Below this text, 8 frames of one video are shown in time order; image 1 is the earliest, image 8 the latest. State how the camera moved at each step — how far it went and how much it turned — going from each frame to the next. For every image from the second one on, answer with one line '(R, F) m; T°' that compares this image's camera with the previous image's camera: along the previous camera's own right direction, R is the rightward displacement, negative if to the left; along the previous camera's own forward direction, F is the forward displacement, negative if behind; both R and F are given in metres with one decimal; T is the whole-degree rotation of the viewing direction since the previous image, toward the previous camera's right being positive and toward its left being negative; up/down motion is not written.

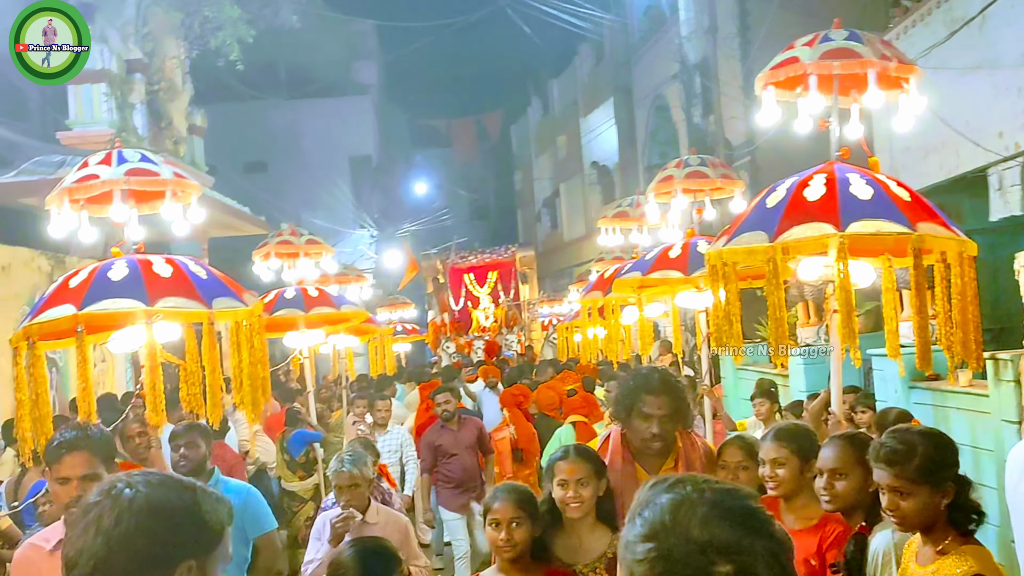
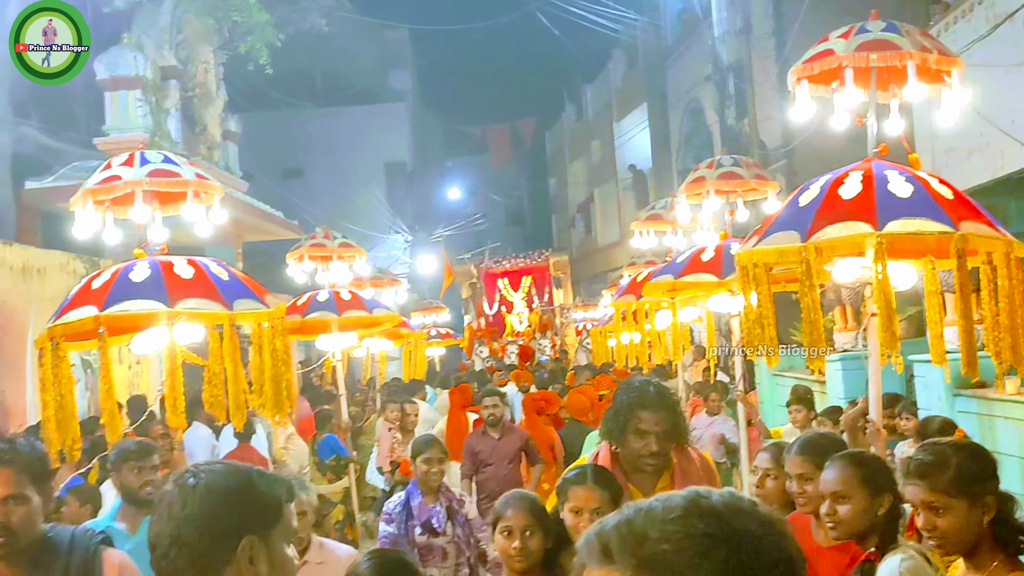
(+0.1, +0.1) m; -3°
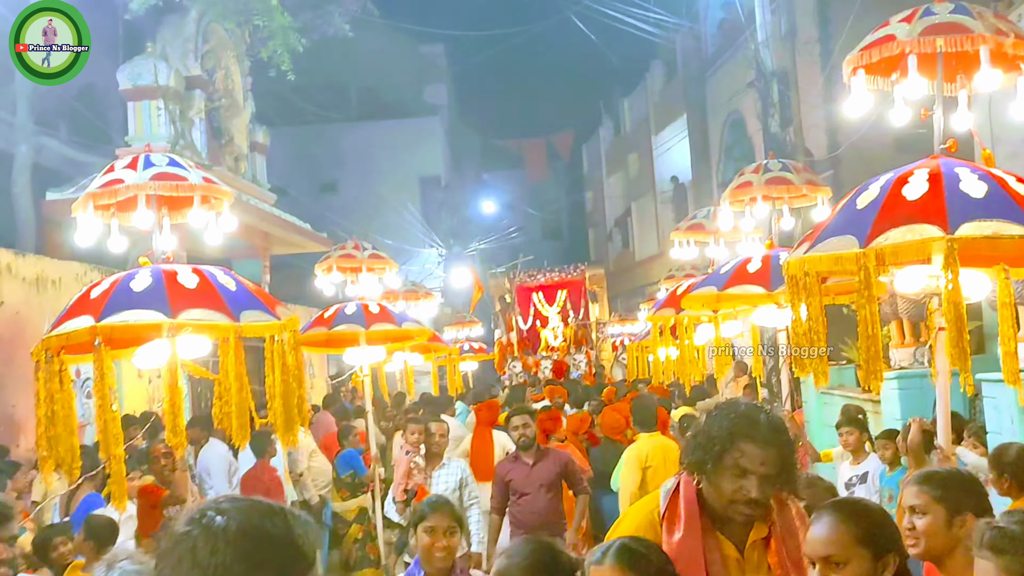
(+0.1, +0.4) m; -3°
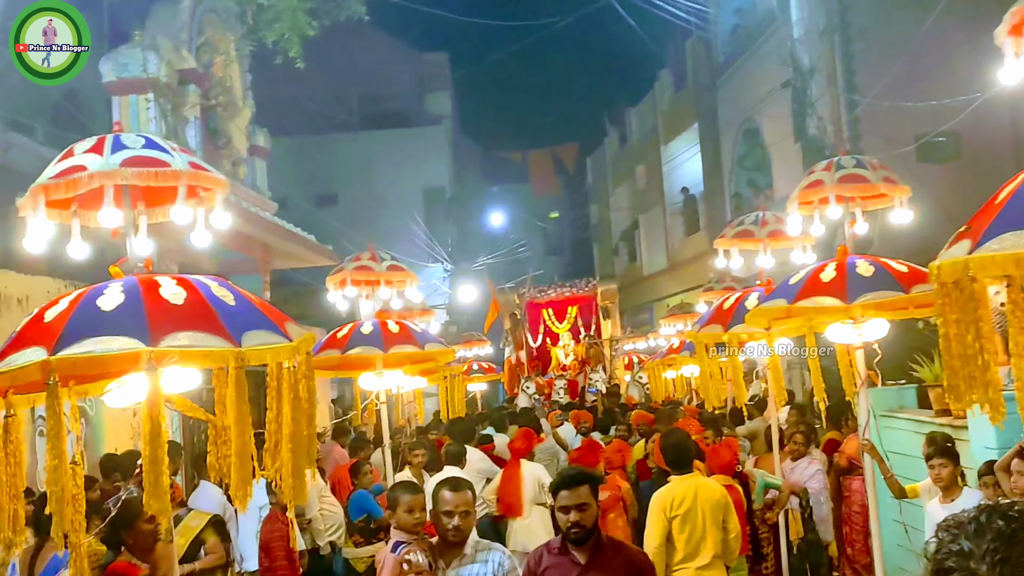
(-0.4, +0.8) m; +1°
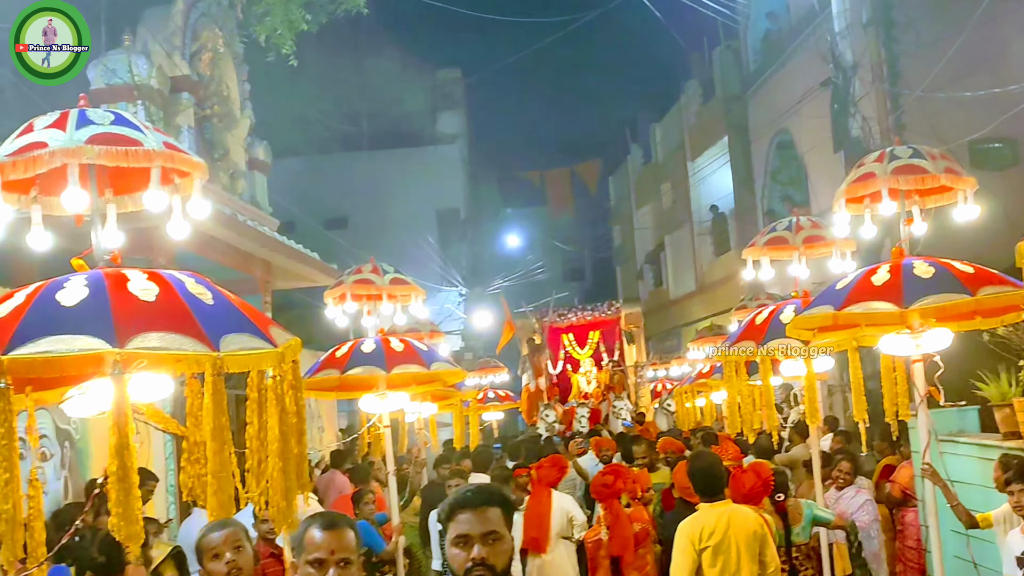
(+0.1, +0.6) m; -2°
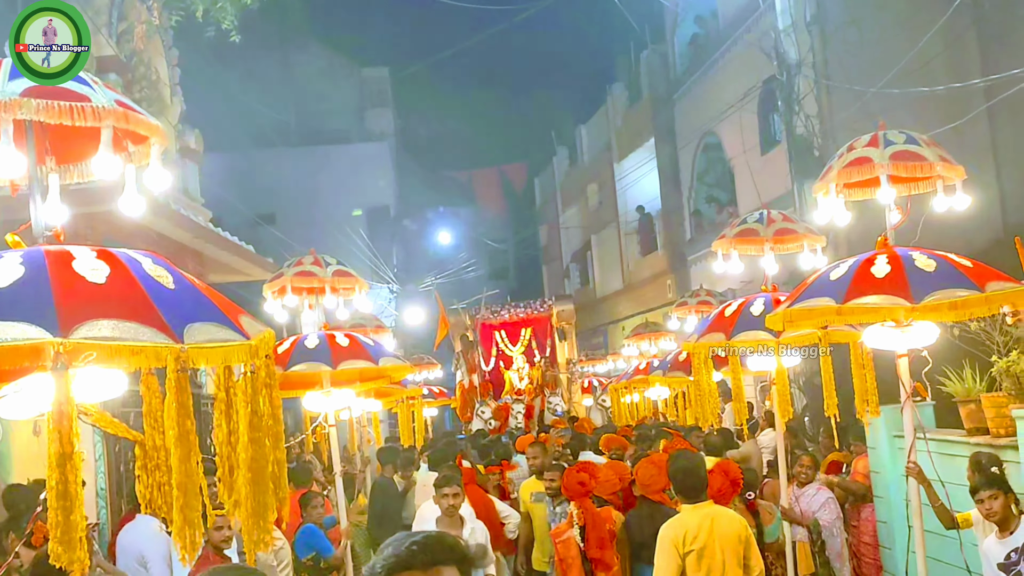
(-0.4, +0.4) m; +6°
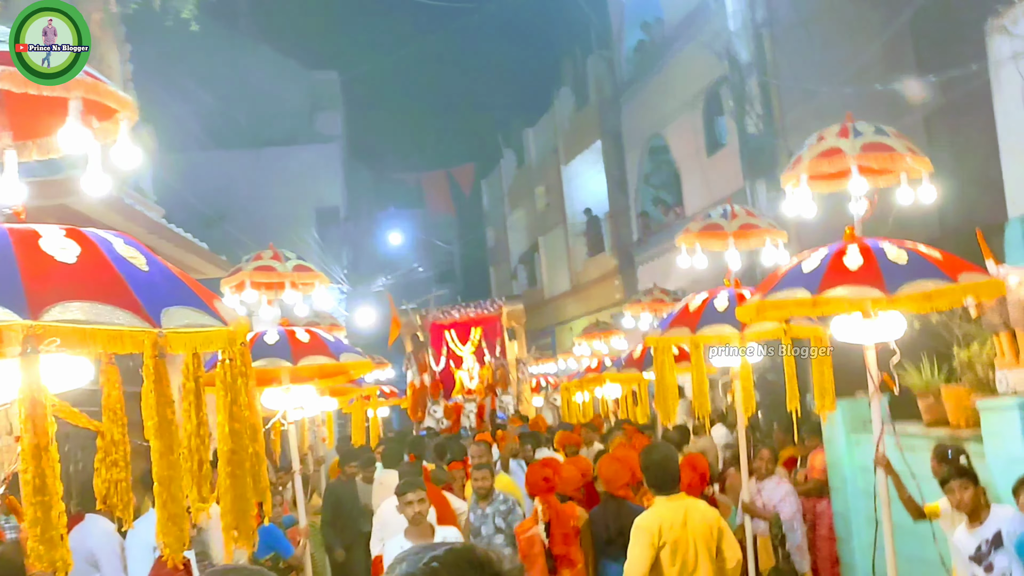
(-0.2, +0.1) m; +4°
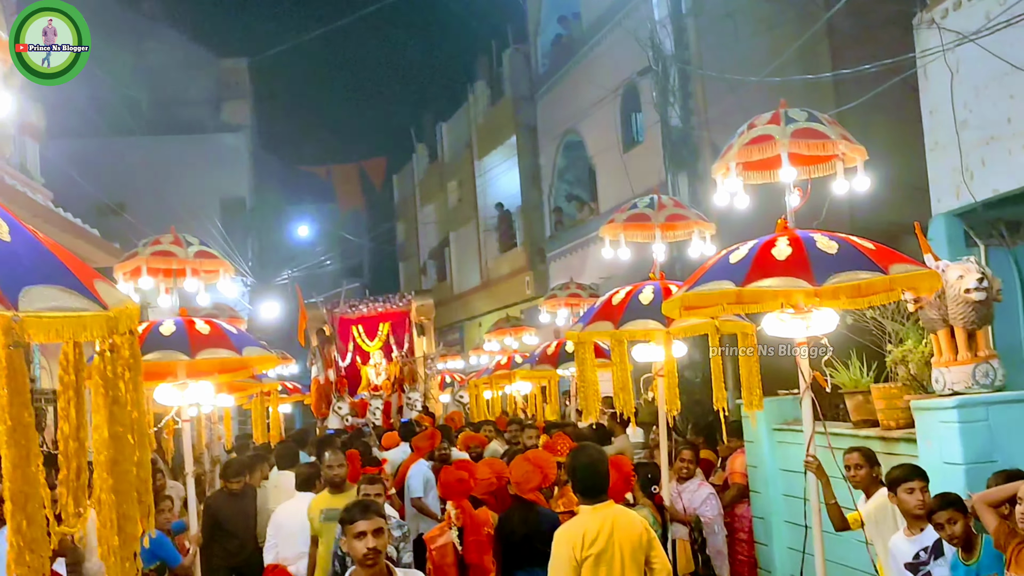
(-0.1, +0.4) m; +6°
